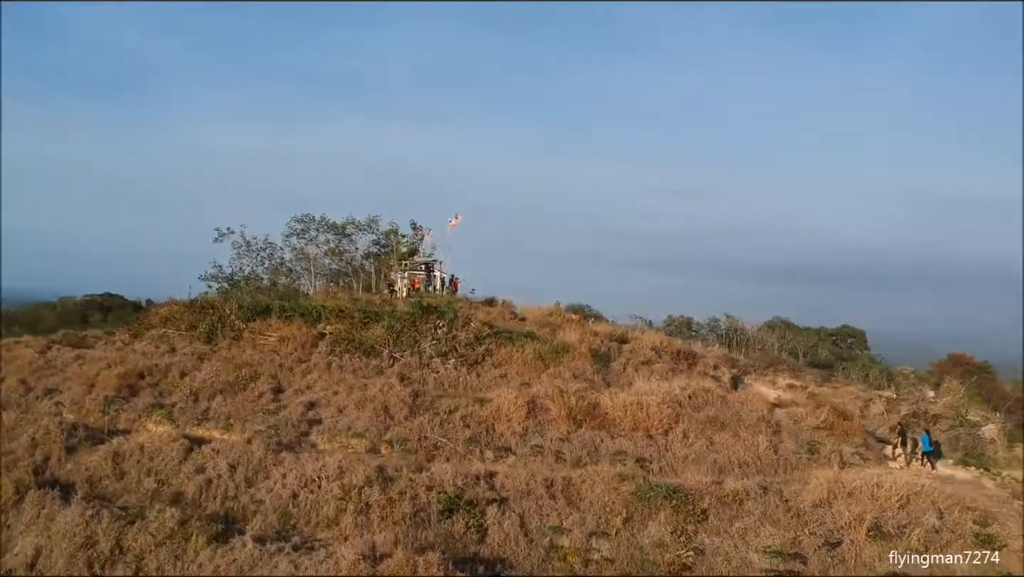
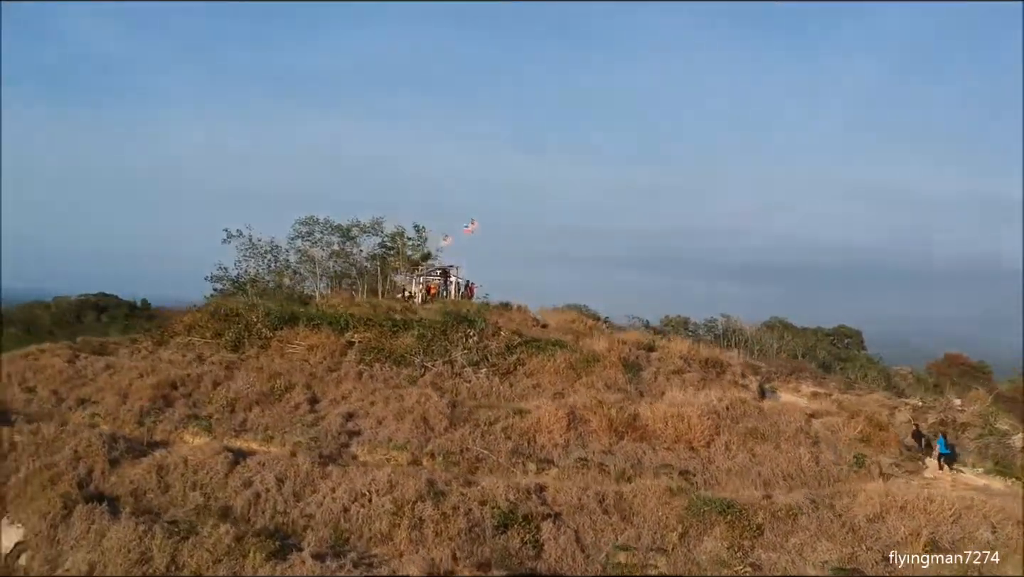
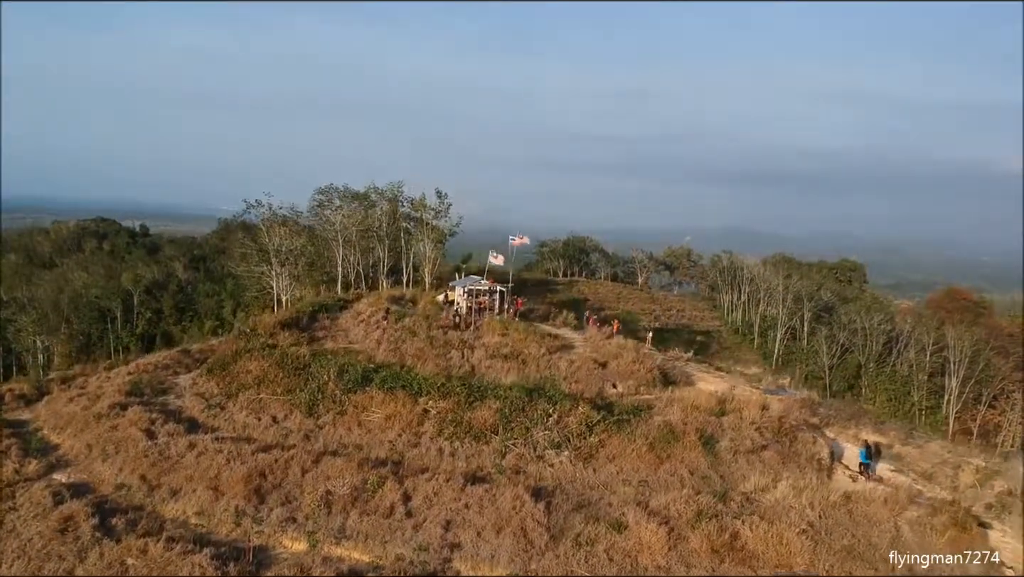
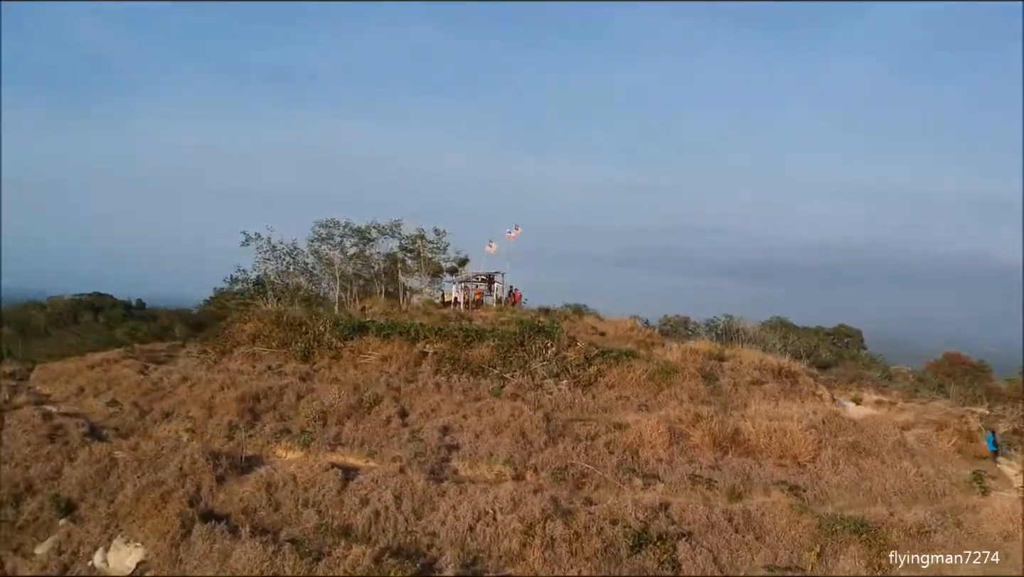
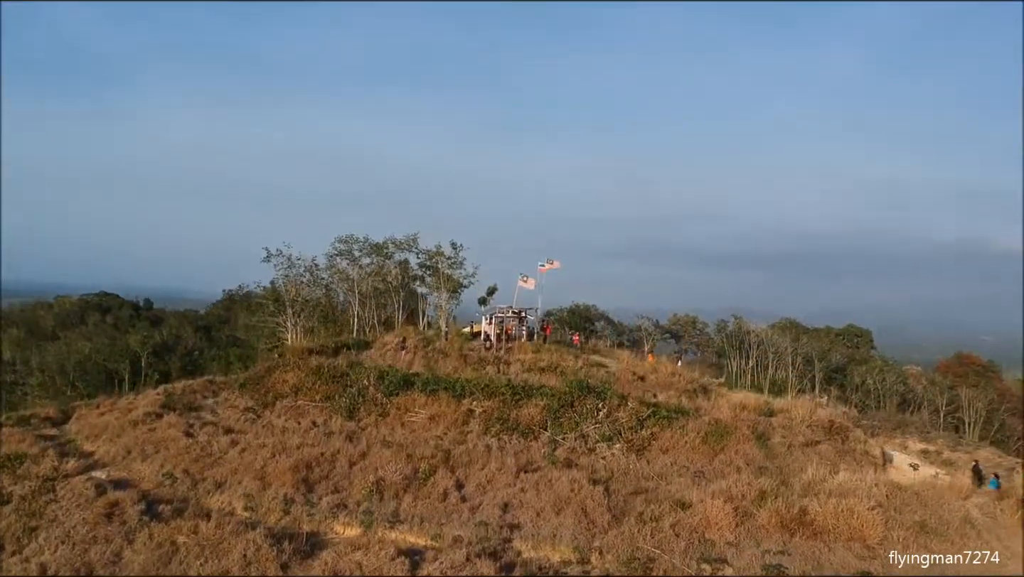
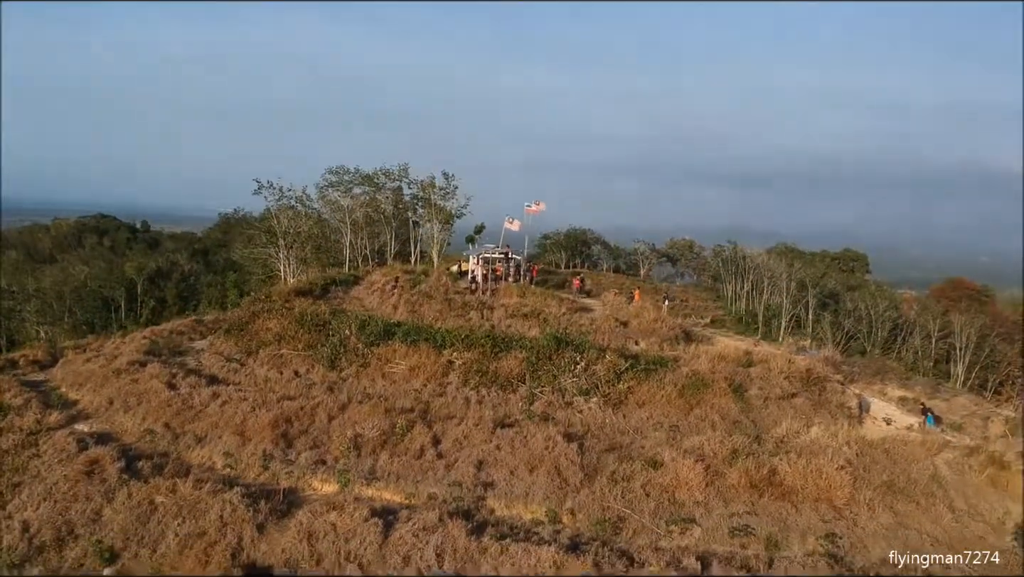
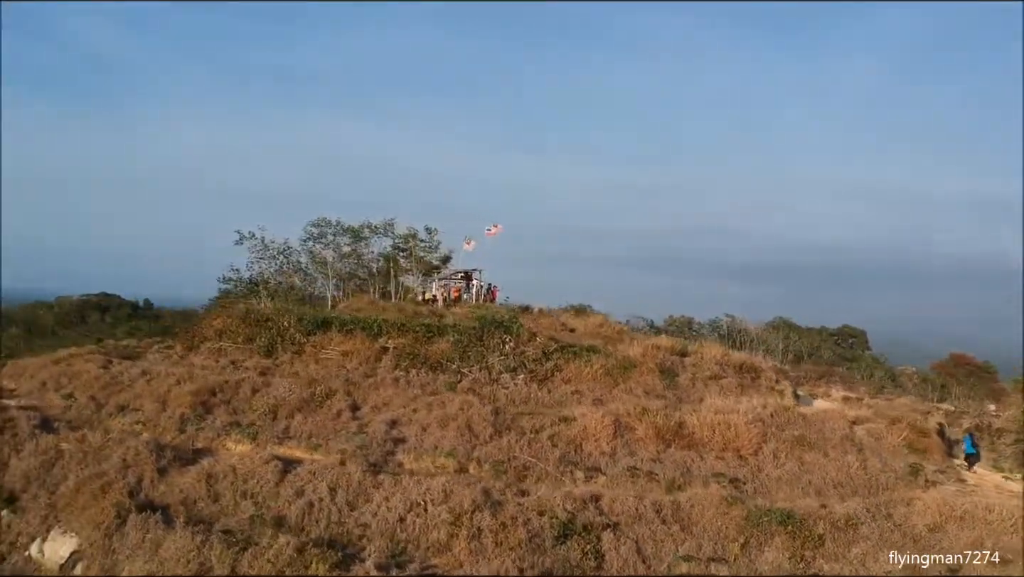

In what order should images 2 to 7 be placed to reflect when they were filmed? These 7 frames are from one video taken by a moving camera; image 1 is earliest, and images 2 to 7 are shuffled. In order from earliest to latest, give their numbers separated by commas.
2, 7, 4, 5, 6, 3
